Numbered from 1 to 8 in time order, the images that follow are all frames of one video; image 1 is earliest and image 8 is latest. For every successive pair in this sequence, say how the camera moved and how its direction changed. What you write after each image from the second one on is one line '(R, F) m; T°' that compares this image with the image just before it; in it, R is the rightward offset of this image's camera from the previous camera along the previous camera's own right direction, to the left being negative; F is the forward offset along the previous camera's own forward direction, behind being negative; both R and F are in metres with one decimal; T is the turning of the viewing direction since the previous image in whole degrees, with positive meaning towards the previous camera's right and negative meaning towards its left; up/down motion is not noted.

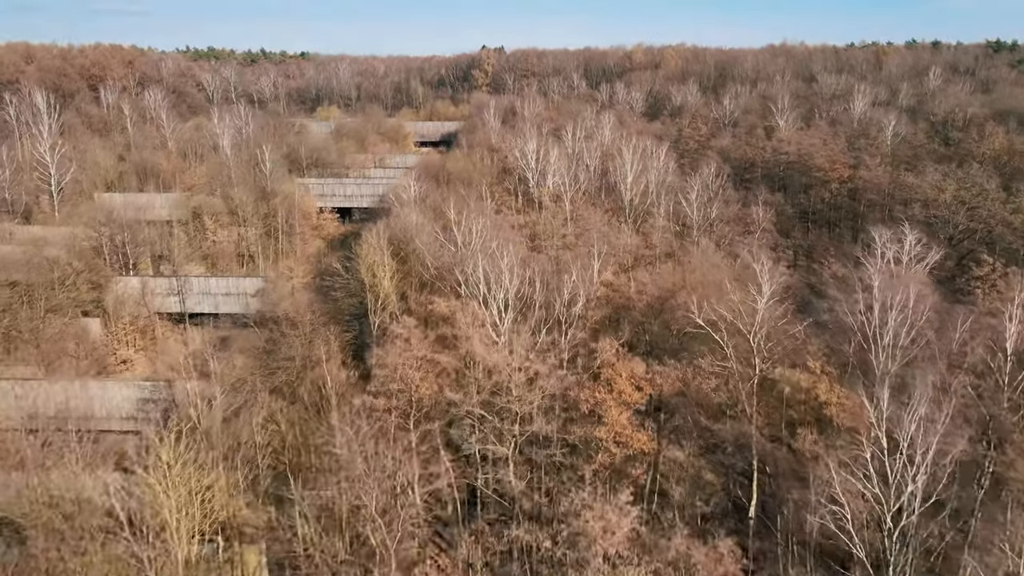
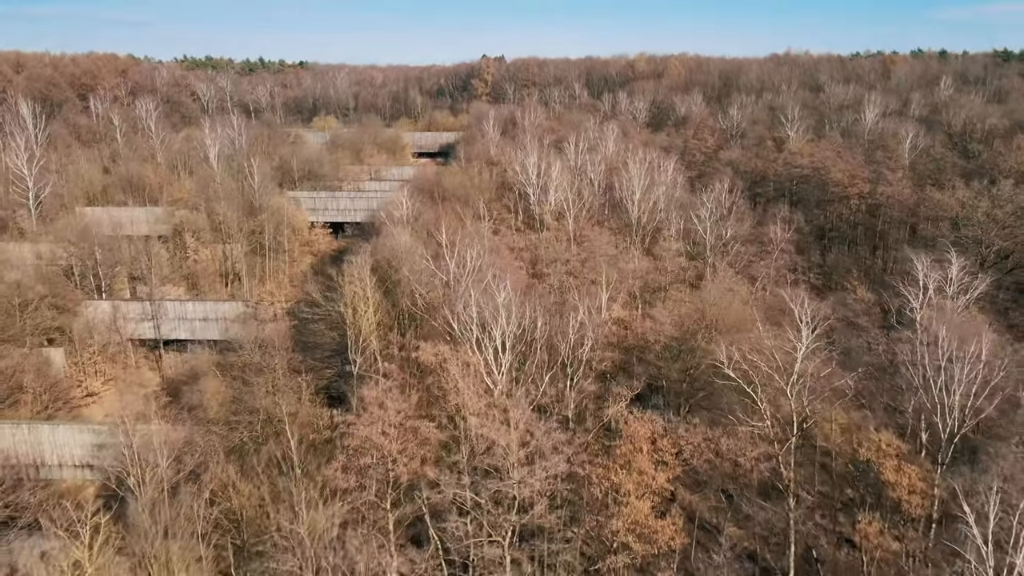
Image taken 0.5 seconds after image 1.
(+0.1, +2.4) m; 0°
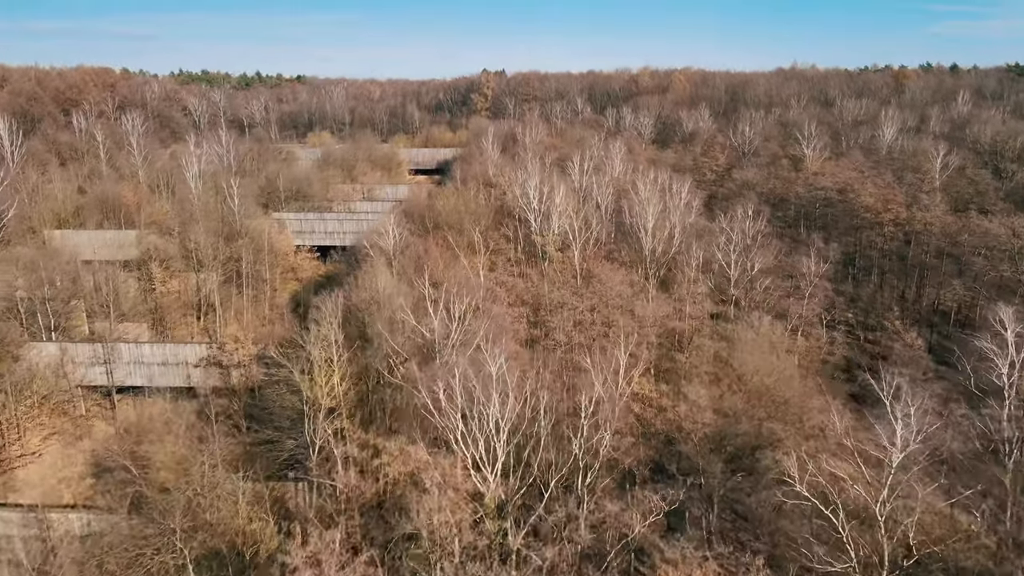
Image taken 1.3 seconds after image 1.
(+0.1, +3.6) m; 0°
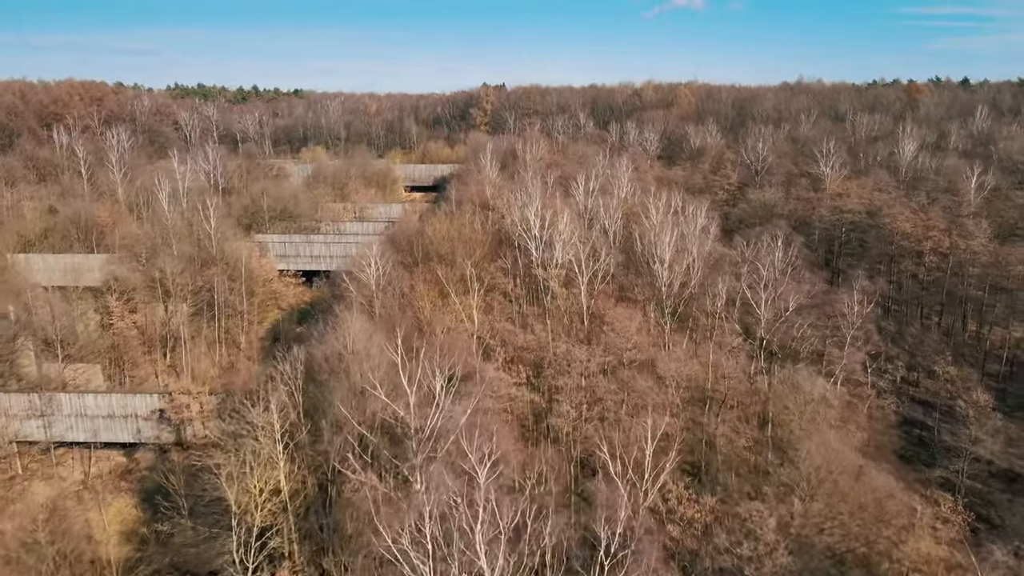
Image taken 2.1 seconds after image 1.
(+0.1, +3.5) m; 0°
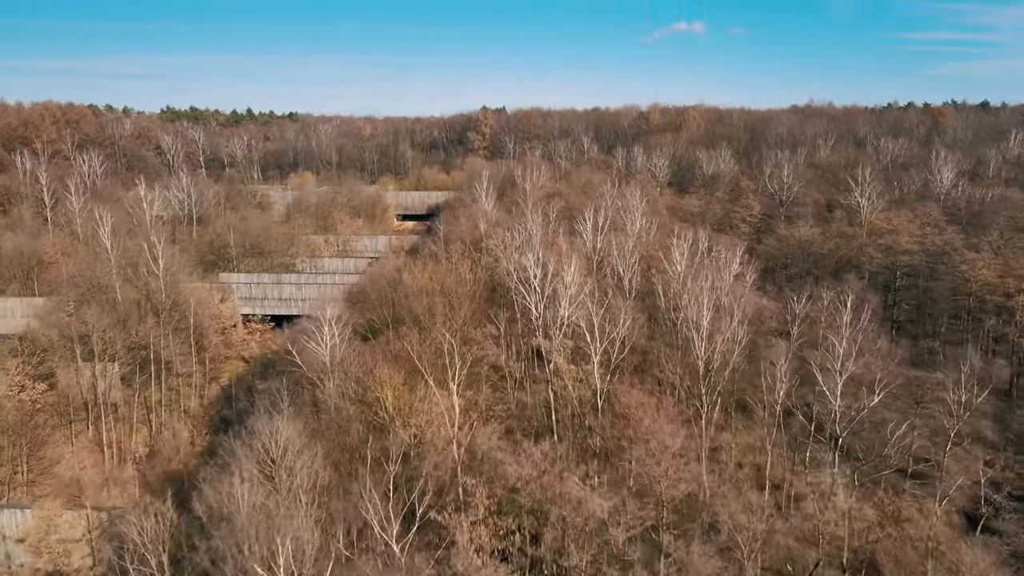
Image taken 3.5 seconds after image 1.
(+0.2, +5.8) m; 0°
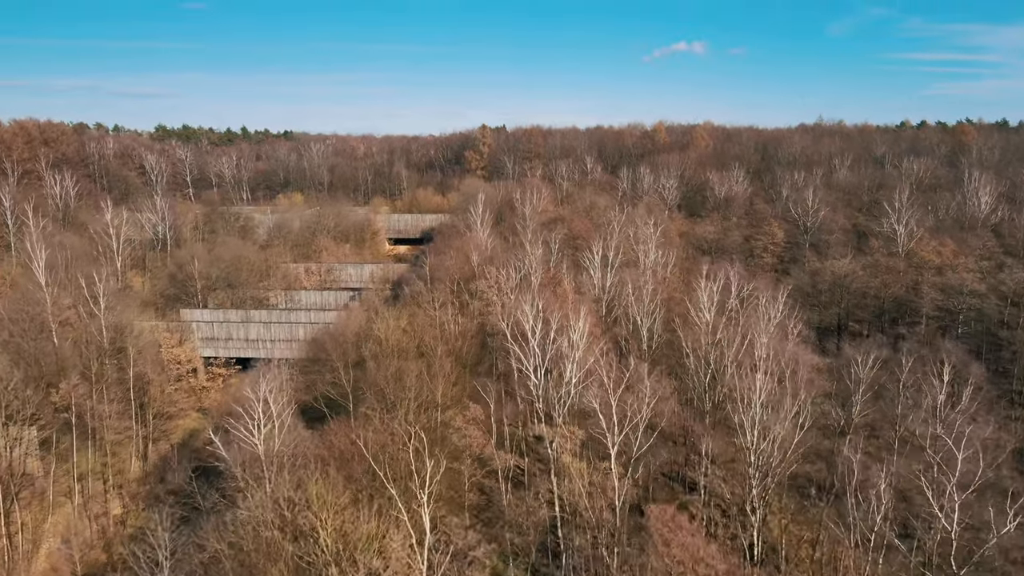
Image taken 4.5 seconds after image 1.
(+0.2, +4.8) m; 0°
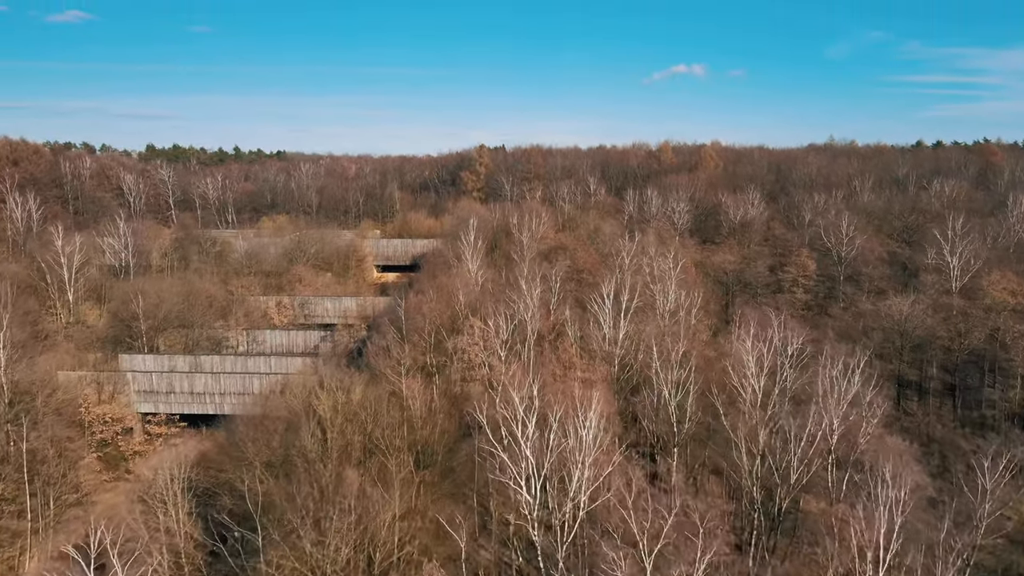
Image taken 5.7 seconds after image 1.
(+0.3, +5.5) m; 0°
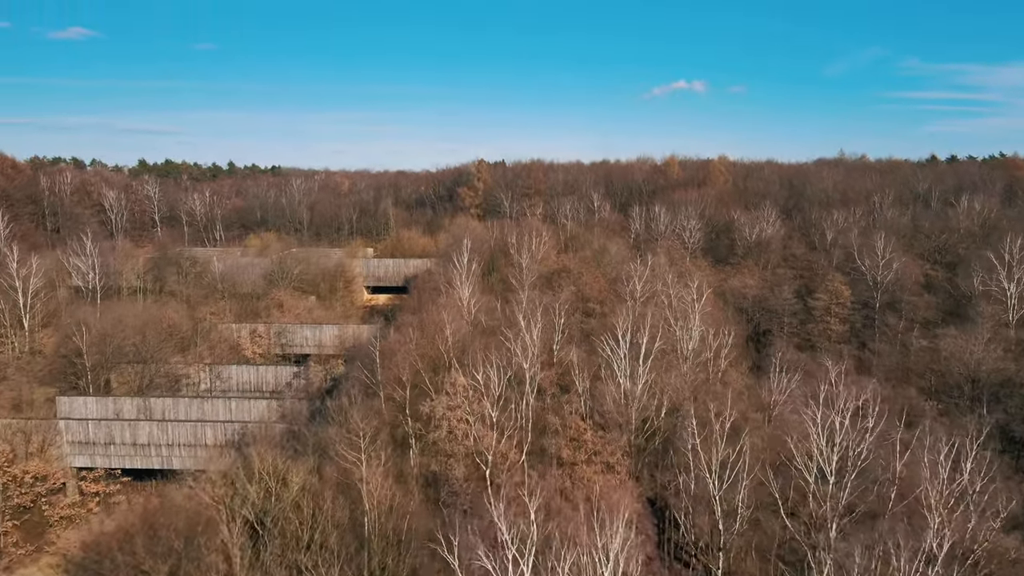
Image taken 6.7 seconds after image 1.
(+0.2, +4.3) m; 0°
